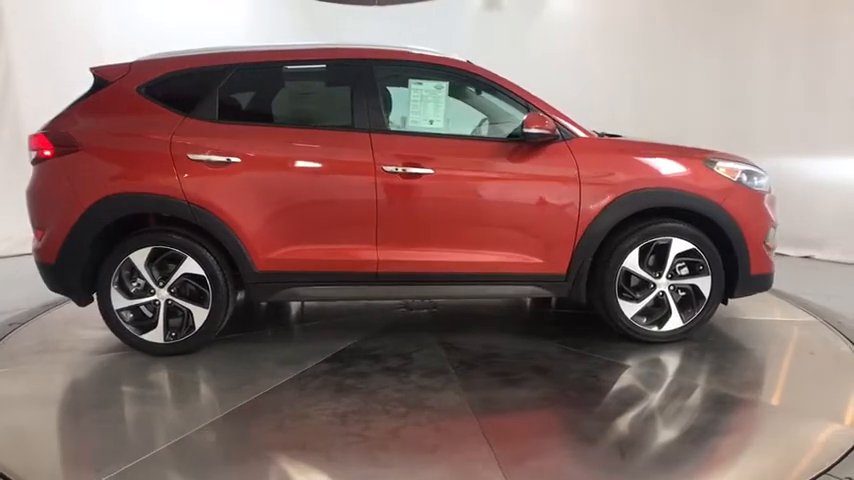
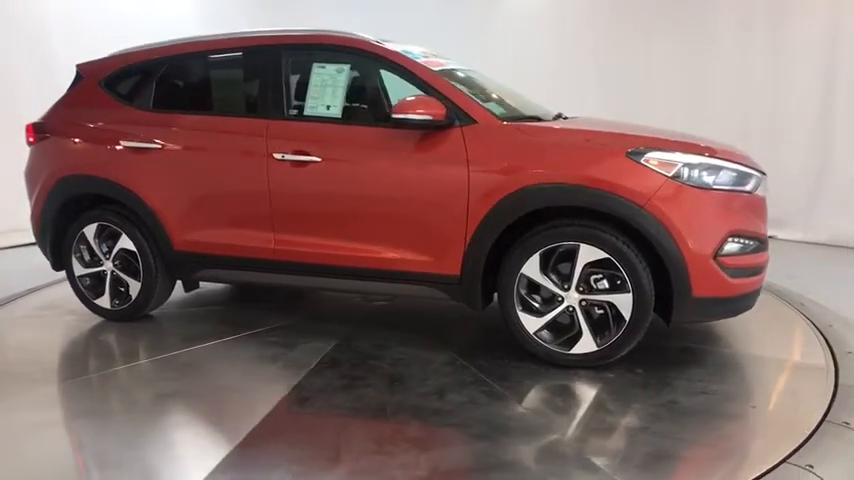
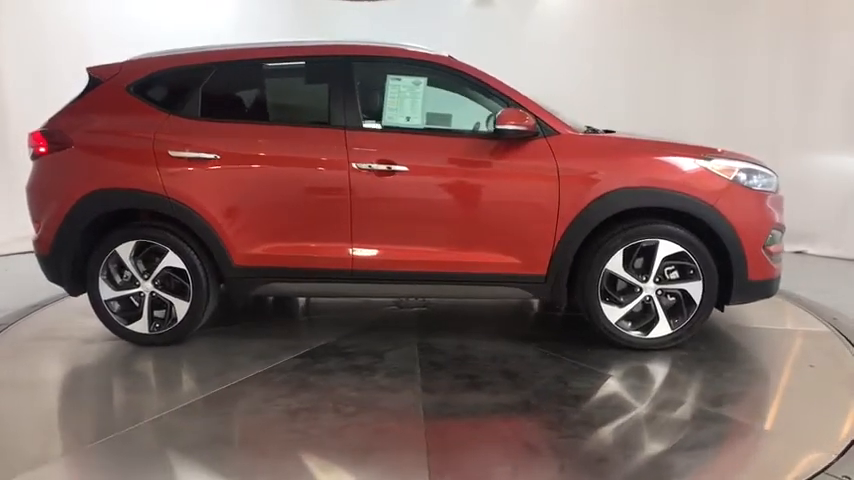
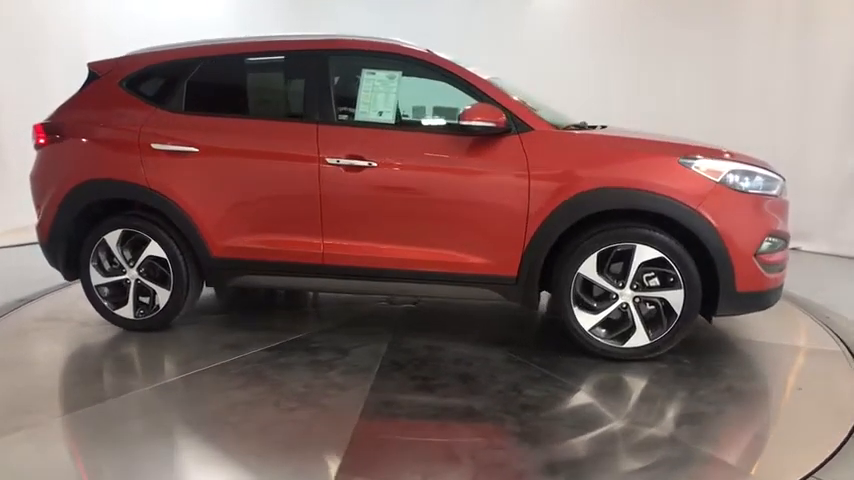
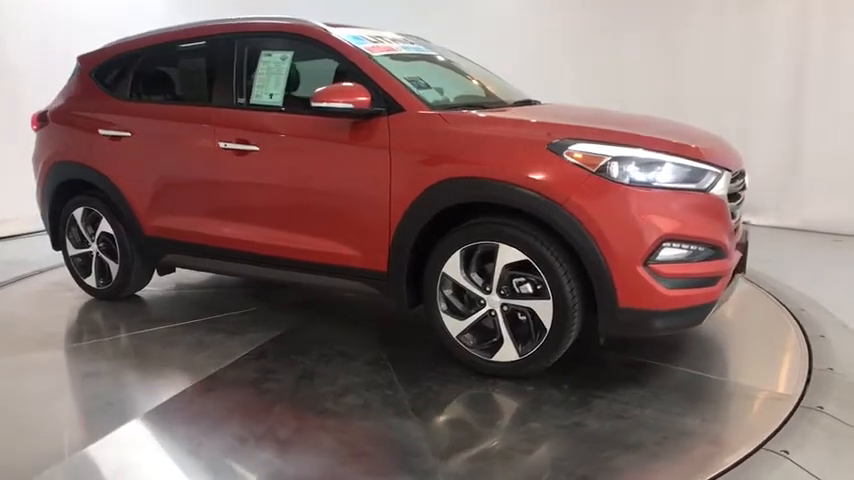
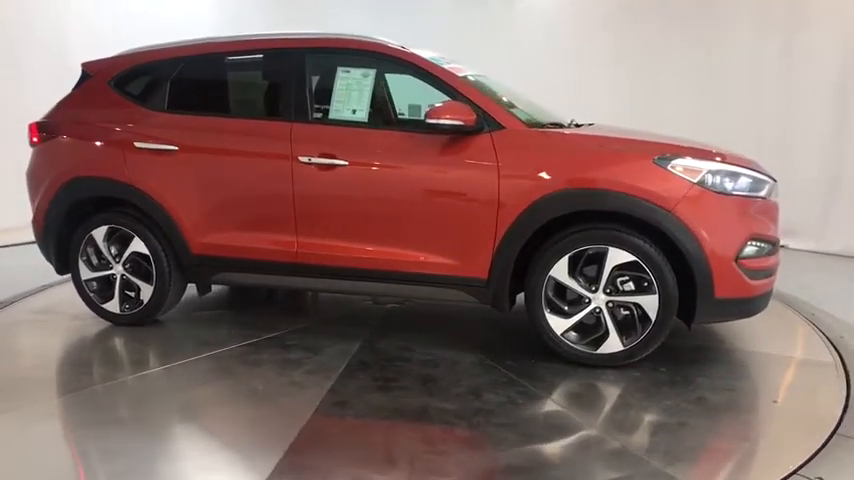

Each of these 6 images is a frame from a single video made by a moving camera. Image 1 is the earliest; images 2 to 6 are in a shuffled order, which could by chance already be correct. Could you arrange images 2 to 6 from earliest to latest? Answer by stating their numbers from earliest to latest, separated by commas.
3, 4, 6, 2, 5
